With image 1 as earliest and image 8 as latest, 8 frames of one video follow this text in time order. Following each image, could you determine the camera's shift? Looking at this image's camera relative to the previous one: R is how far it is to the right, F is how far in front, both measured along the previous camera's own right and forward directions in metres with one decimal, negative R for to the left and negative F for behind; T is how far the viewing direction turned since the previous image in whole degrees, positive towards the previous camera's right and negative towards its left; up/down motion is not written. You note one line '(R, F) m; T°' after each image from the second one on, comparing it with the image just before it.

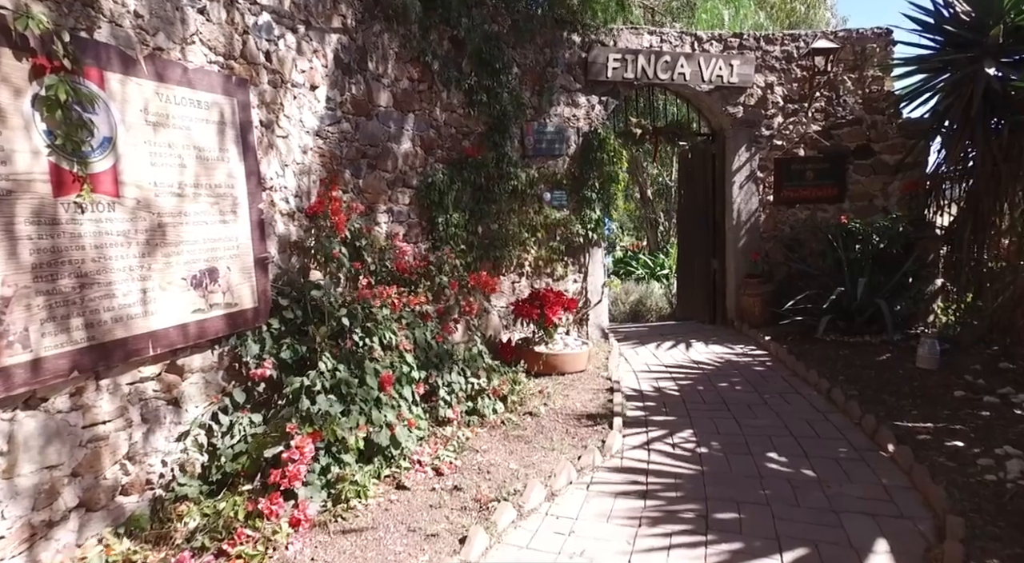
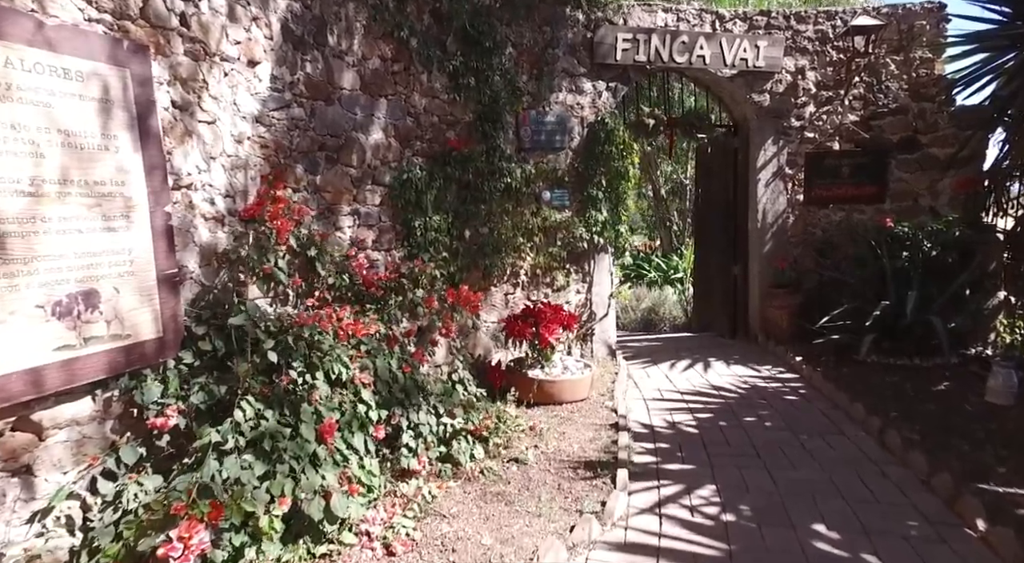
(+0.1, +0.7) m; -1°
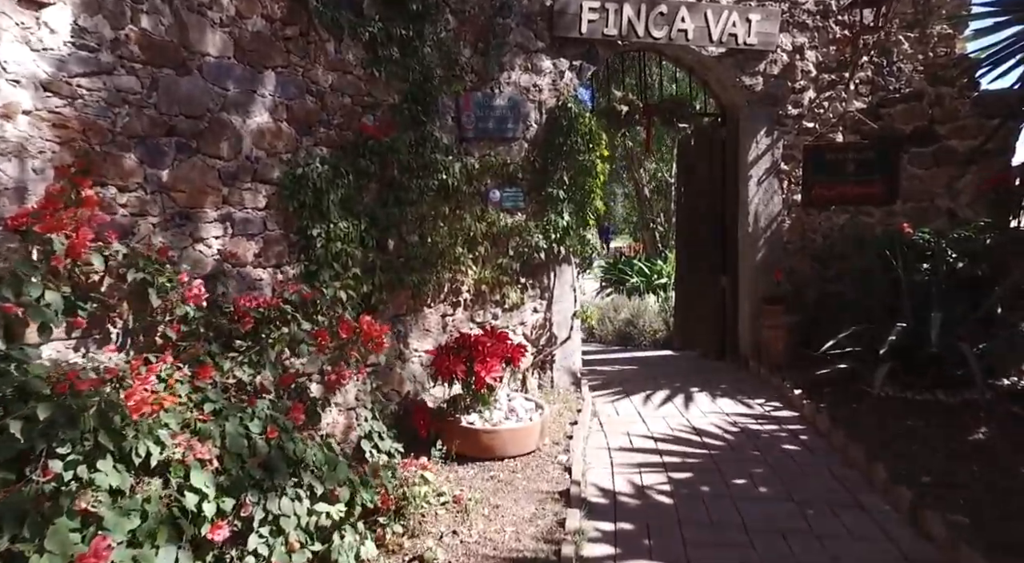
(+0.3, +0.8) m; +1°
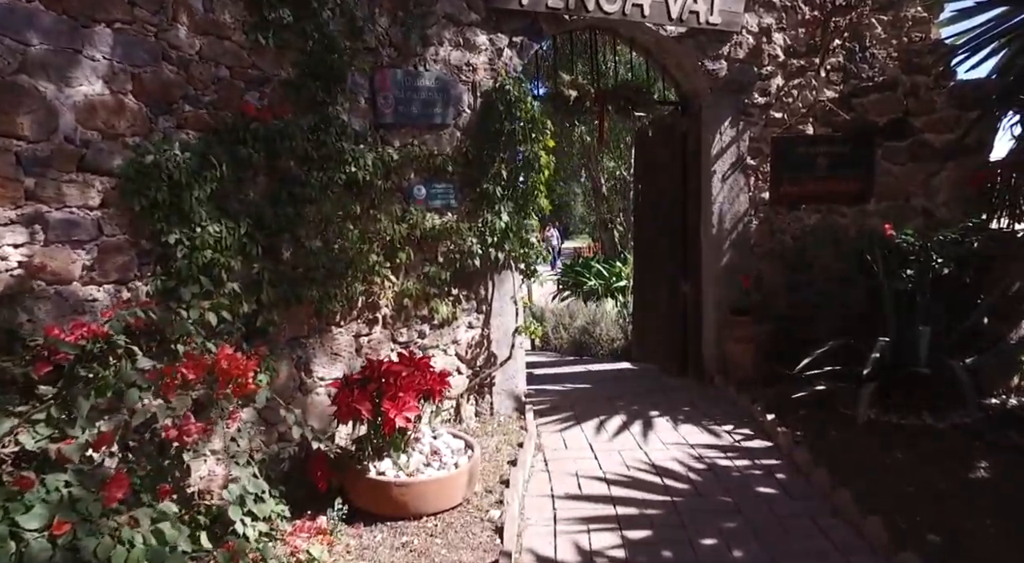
(+0.2, +0.6) m; +3°
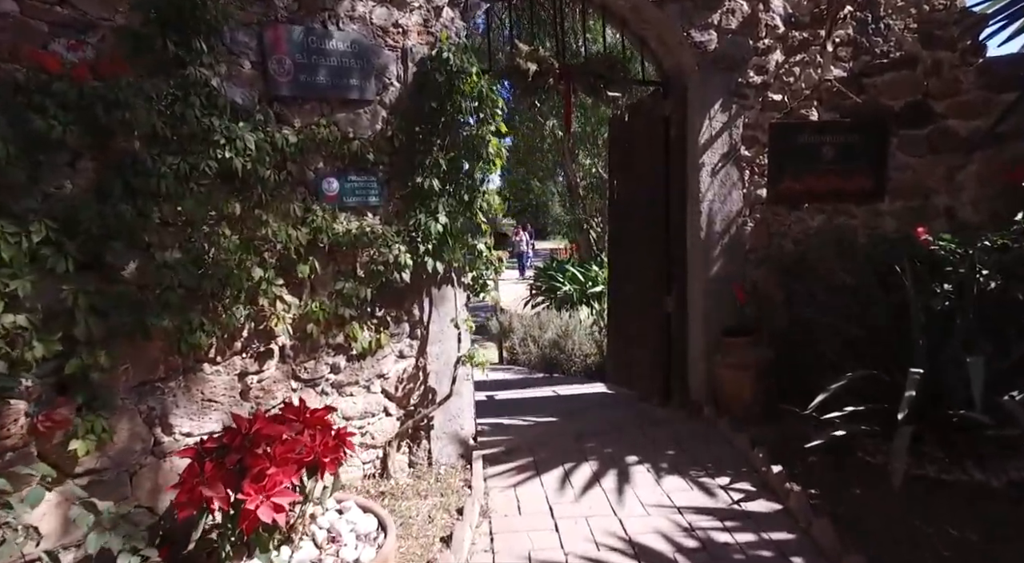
(+0.2, +0.8) m; +2°
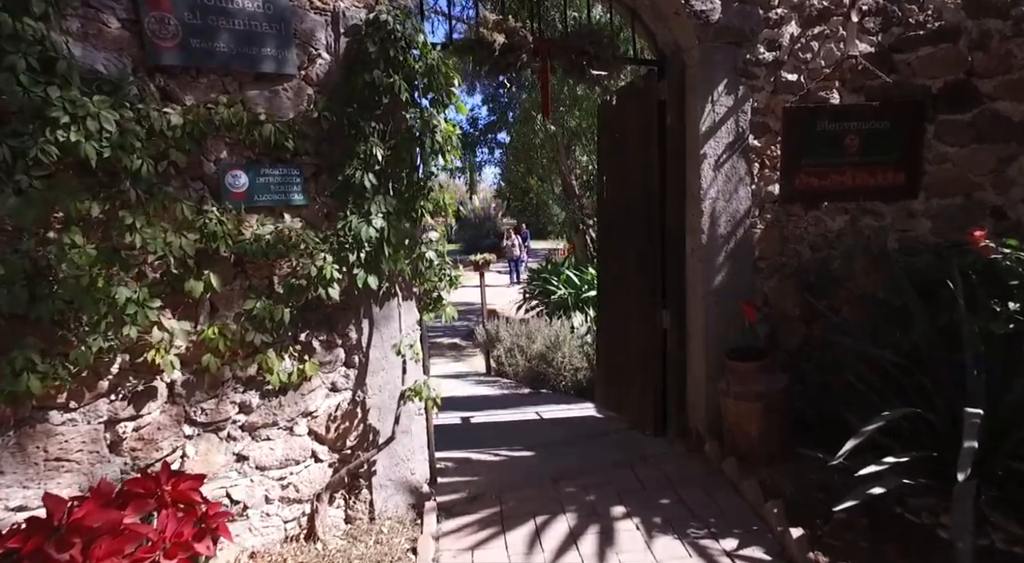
(+0.2, +0.6) m; 0°
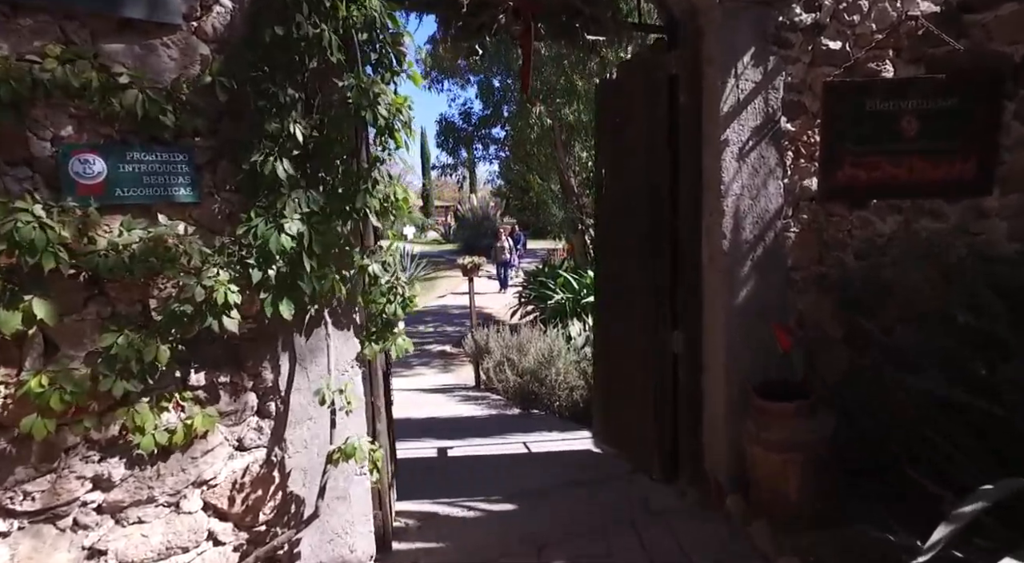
(+0.1, +0.6) m; 0°
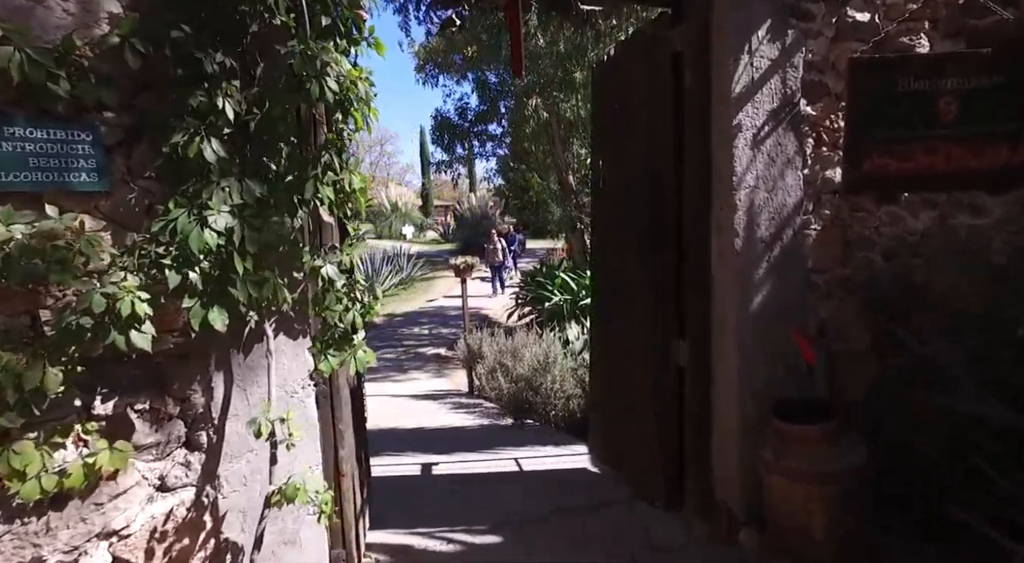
(+0.1, +0.3) m; 0°
